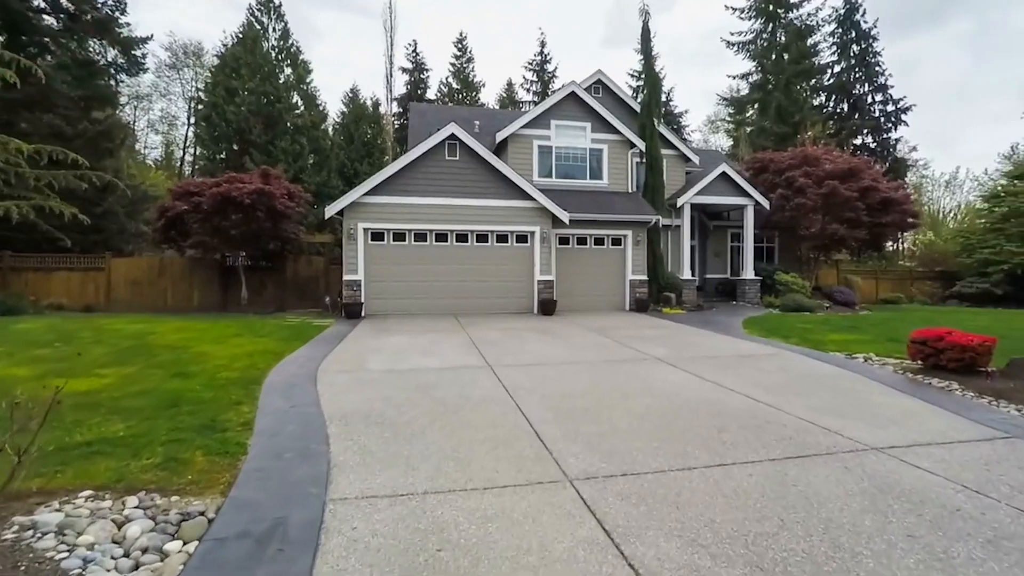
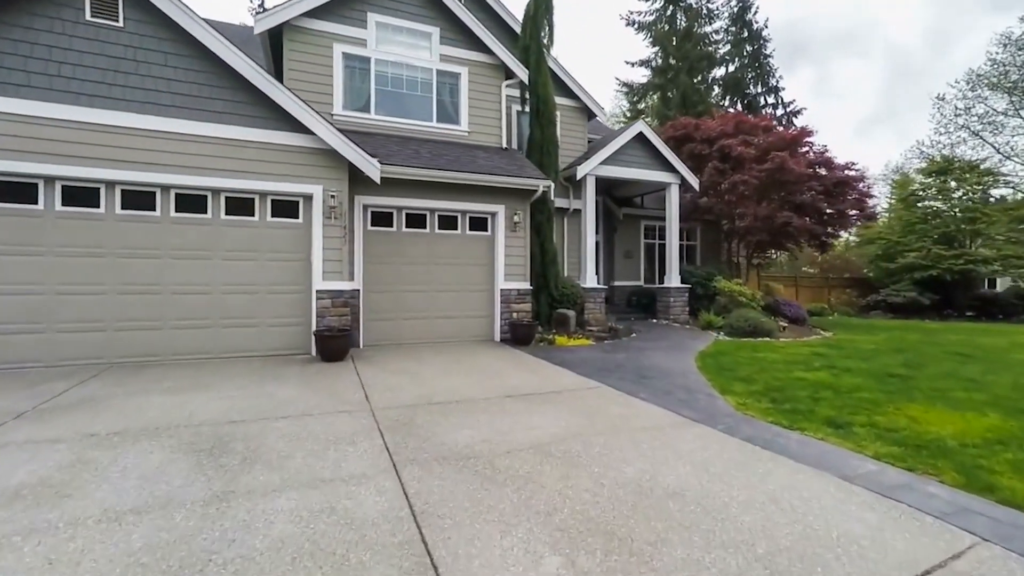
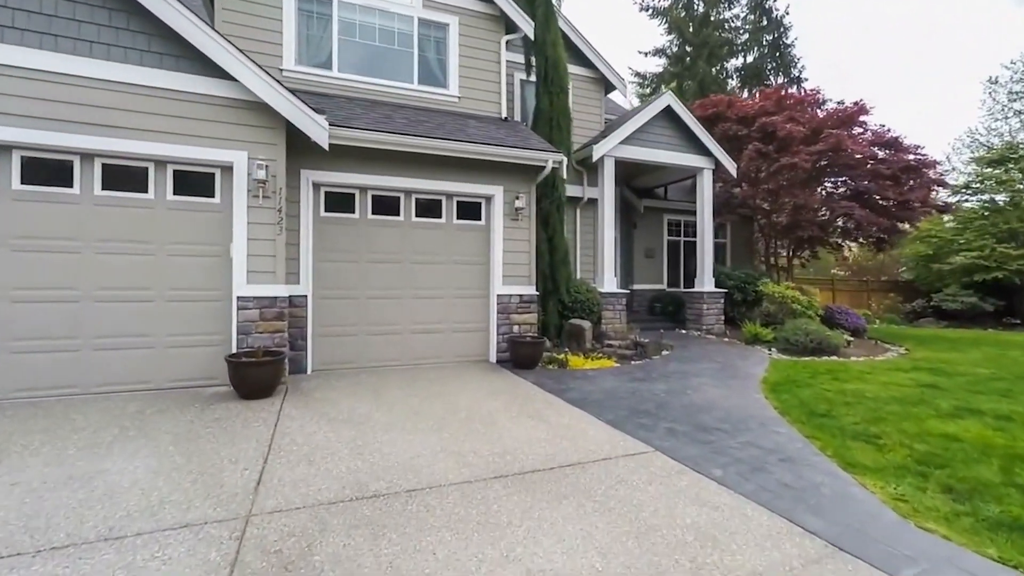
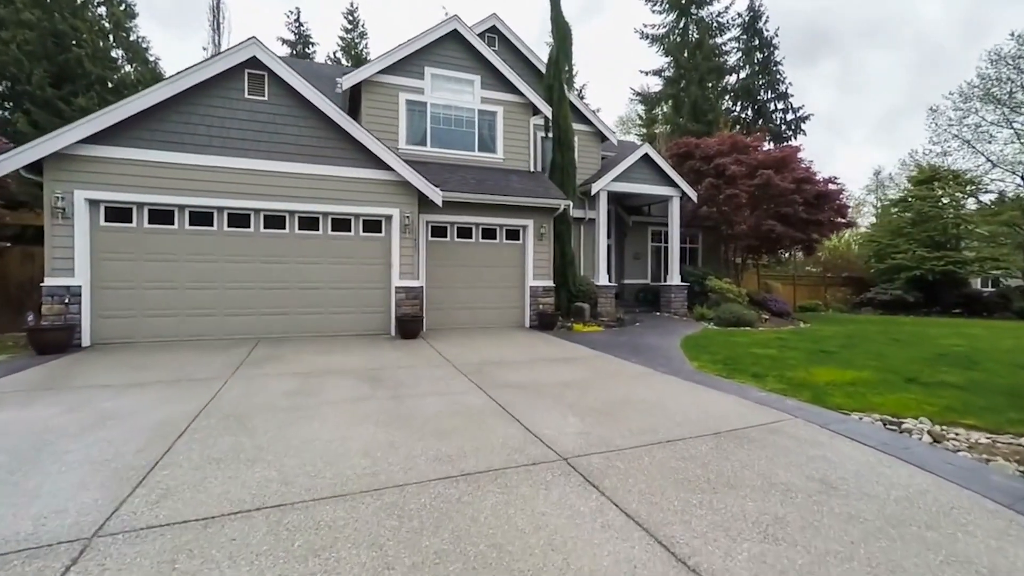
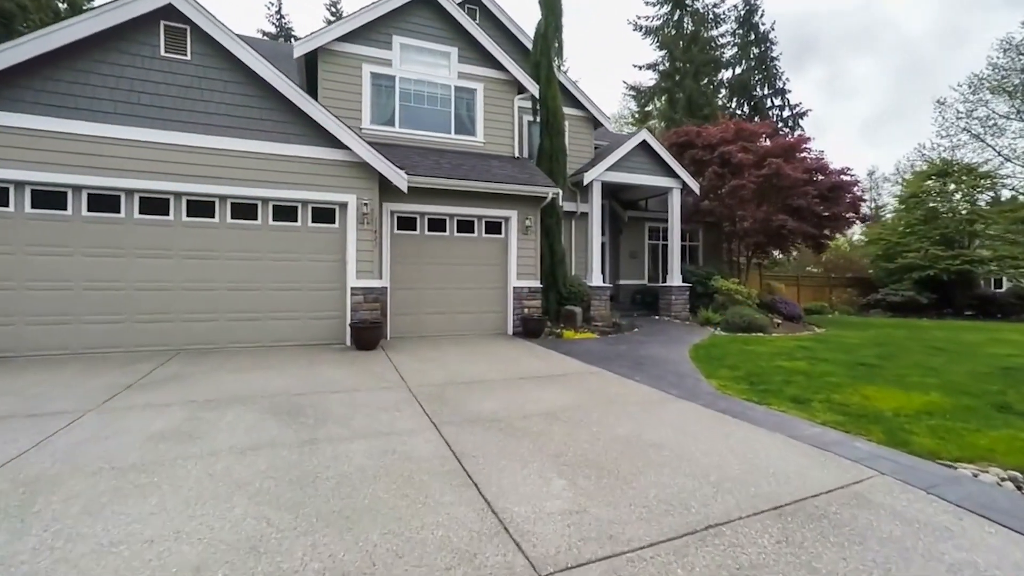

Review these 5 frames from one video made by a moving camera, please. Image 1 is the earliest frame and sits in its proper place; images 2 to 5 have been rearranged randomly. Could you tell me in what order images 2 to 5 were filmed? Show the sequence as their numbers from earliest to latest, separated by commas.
4, 5, 2, 3
